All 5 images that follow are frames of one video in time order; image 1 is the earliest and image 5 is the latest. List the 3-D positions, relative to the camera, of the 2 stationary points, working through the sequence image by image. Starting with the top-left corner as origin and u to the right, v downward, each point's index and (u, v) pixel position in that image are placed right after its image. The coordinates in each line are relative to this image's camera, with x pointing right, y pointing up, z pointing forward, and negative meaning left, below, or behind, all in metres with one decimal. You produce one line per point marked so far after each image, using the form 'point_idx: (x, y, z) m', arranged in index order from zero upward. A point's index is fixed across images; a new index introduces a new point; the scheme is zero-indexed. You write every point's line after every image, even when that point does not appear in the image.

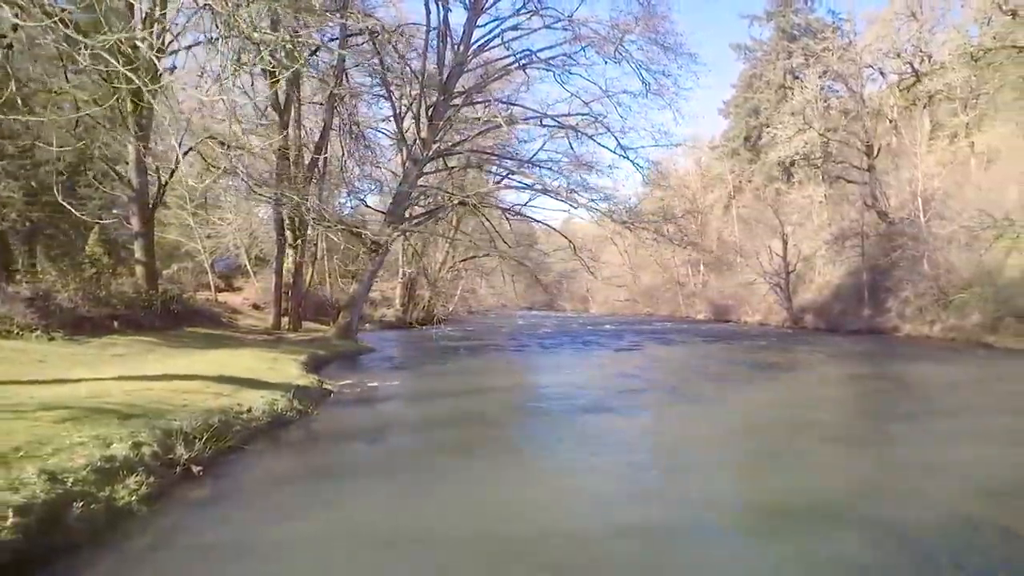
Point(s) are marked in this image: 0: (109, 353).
0: (-5.4, -0.9, +10.0) m
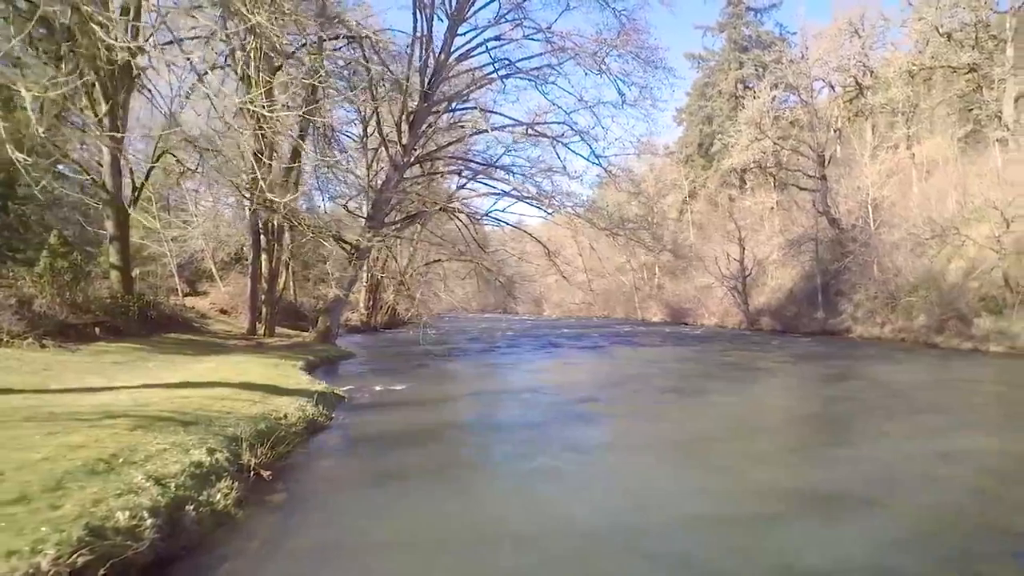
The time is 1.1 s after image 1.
0: (-5.4, -1.0, +10.0) m
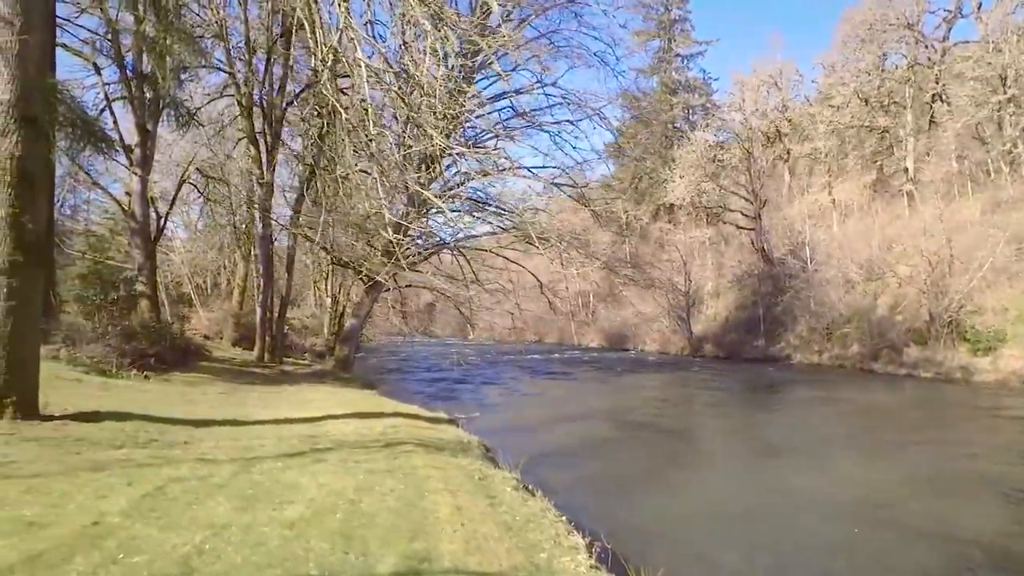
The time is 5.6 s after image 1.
0: (-4.2, -1.5, +10.8) m
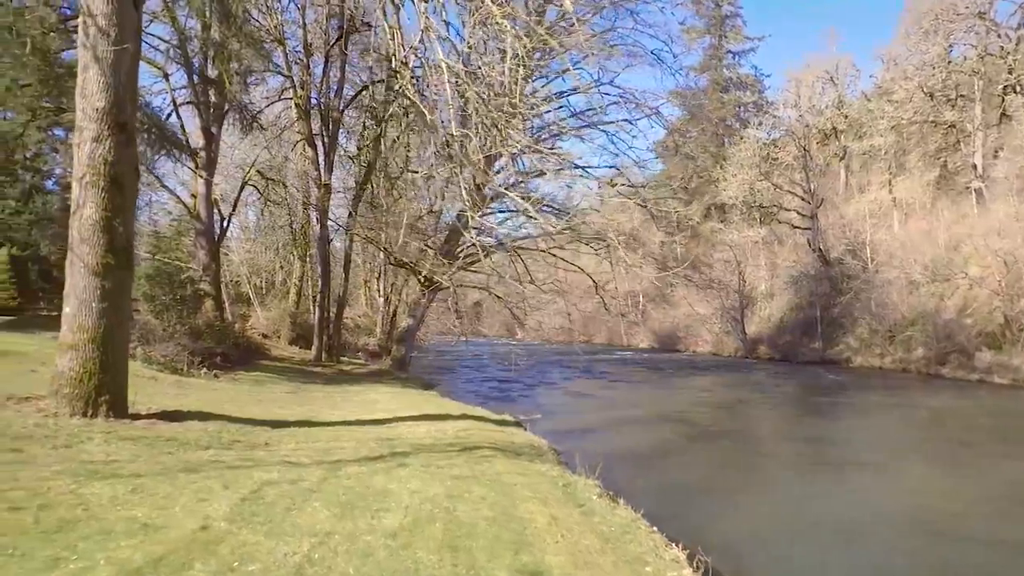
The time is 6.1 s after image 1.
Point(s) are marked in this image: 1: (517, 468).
0: (-3.3, -1.5, +10.9) m
1: (0.0, -1.3, +5.6) m
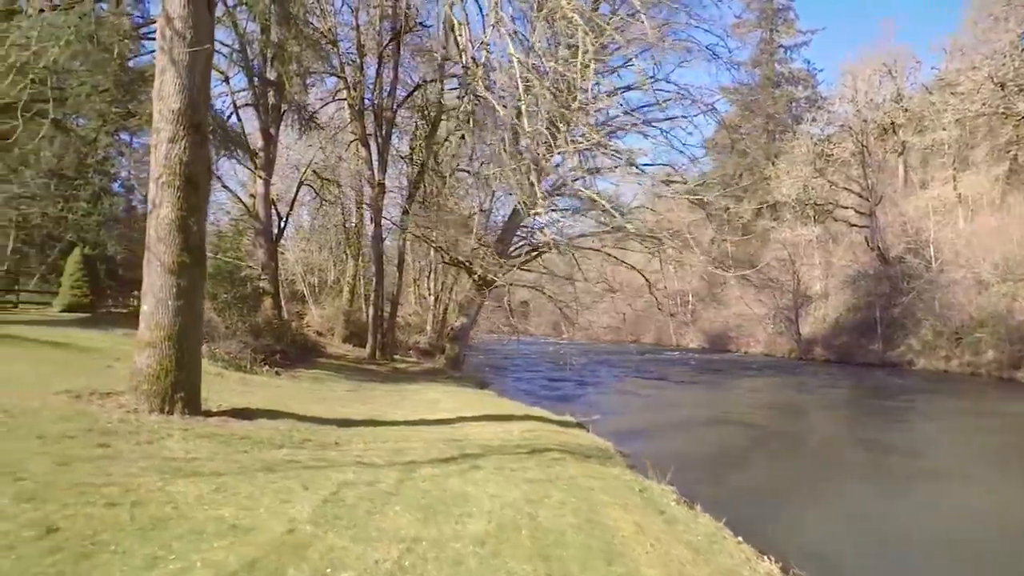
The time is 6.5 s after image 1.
0: (-2.5, -1.5, +11.0) m
1: (+0.5, -1.3, +5.4) m
